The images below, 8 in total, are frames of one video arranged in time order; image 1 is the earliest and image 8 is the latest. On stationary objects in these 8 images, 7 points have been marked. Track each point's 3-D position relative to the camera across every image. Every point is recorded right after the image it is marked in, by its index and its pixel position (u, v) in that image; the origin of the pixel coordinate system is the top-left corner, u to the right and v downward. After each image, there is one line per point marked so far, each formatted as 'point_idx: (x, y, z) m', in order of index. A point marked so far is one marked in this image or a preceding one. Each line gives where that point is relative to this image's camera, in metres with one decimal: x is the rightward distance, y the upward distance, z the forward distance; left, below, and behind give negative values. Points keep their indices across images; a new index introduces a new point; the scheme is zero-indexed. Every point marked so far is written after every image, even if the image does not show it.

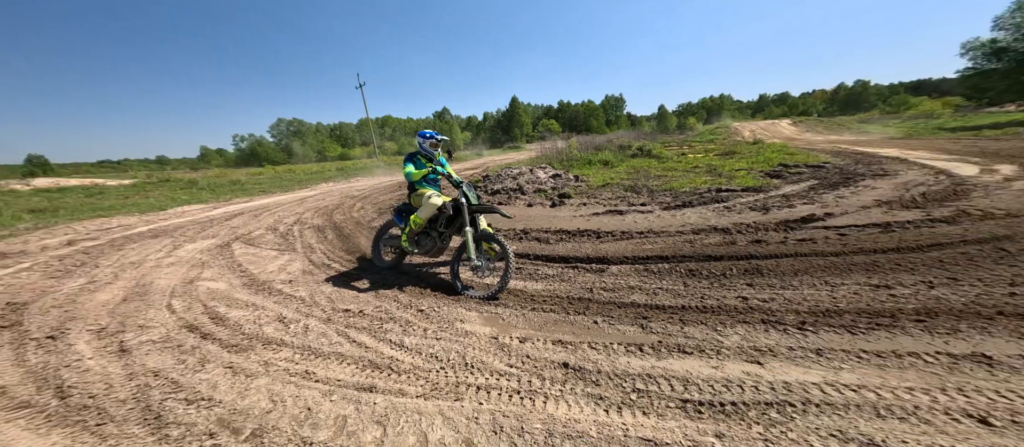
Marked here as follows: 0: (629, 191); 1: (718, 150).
0: (+1.8, +0.6, +6.0) m
1: (+6.0, +2.3, +10.6) m
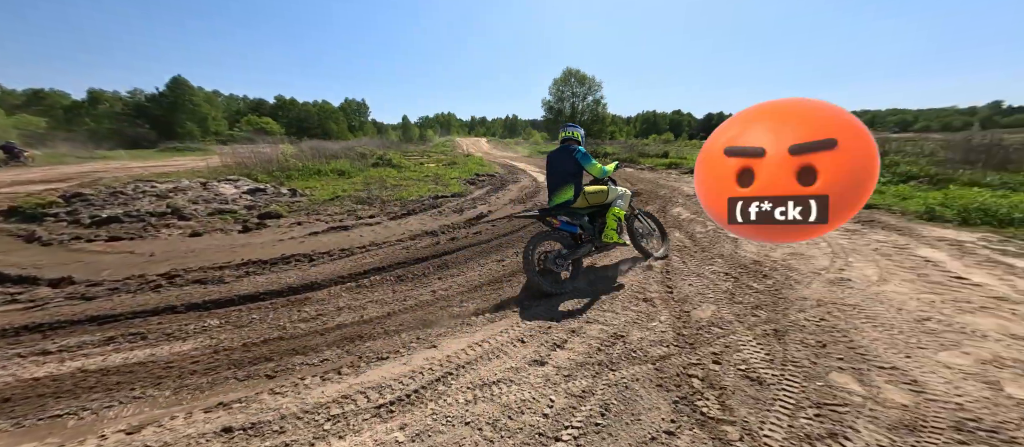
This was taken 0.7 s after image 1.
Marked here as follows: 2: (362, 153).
0: (-3.0, +0.4, +5.5) m
1: (-3.0, +2.2, +11.8) m
2: (-5.8, +2.6, +11.3) m
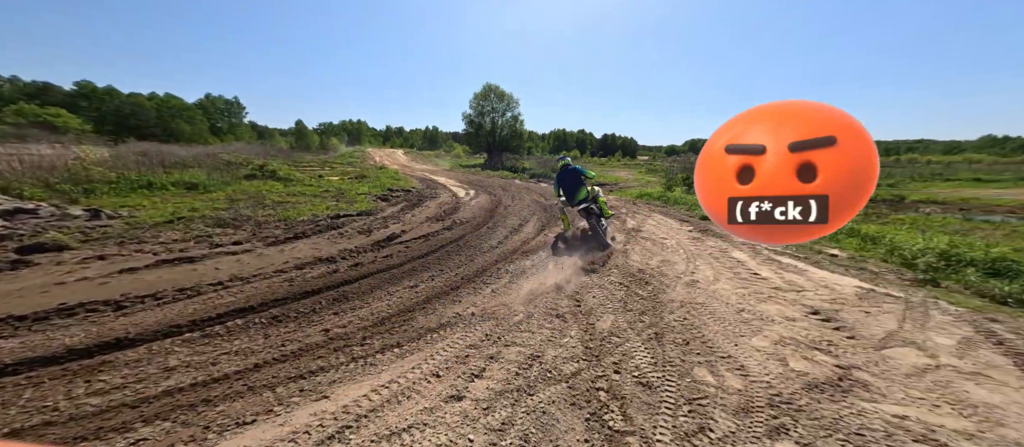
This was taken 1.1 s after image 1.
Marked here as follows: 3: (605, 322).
0: (-4.3, +0.1, +4.6) m
1: (-5.8, +1.7, +10.7) m
2: (-8.5, +2.0, +9.6) m
3: (+0.7, -0.7, +2.3) m
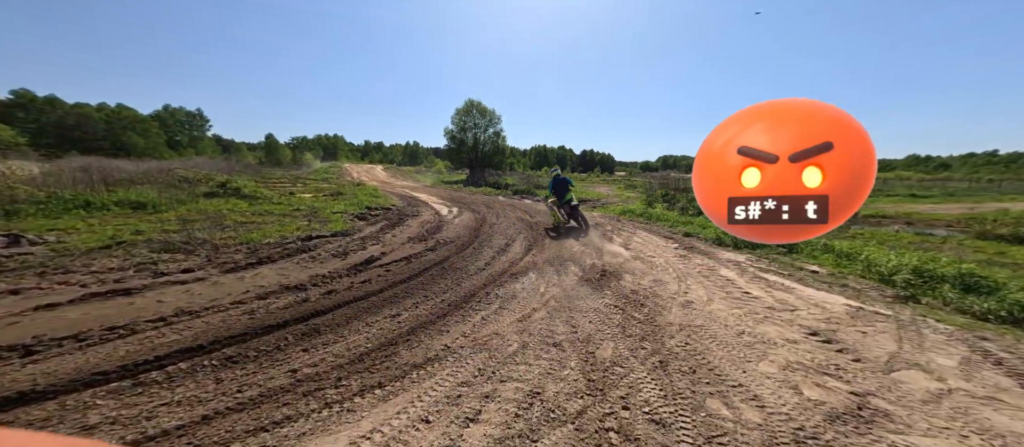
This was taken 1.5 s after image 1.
0: (-4.5, -0.2, +4.1) m
1: (-6.5, +1.0, +10.1) m
2: (-9.1, +1.4, +8.9) m
3: (+0.7, -0.9, +2.2) m
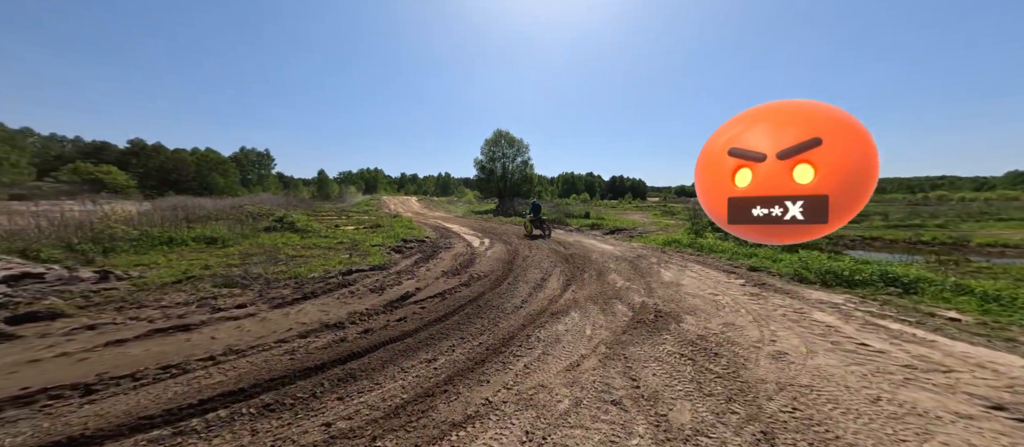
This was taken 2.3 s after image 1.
0: (-3.9, -0.7, +4.3) m
1: (-5.2, 0.0, +10.7) m
2: (-7.9, +0.3, +9.7) m
3: (+1.0, -1.1, +1.8) m
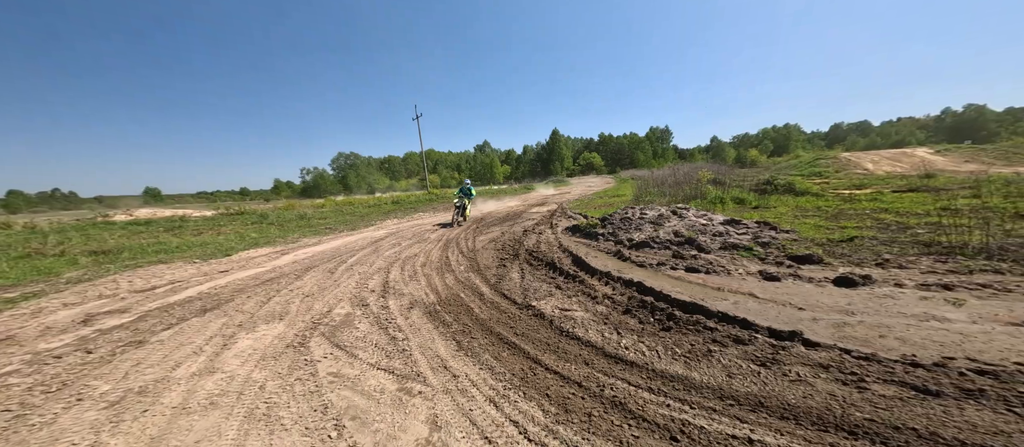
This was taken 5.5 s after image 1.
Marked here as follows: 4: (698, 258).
0: (-4.6, -0.9, +3.3) m
1: (-7.5, -0.2, +9.0) m
2: (-9.9, -0.2, +7.4) m
3: (+0.9, -0.7, +2.2) m
4: (+4.2, -0.7, +7.1) m
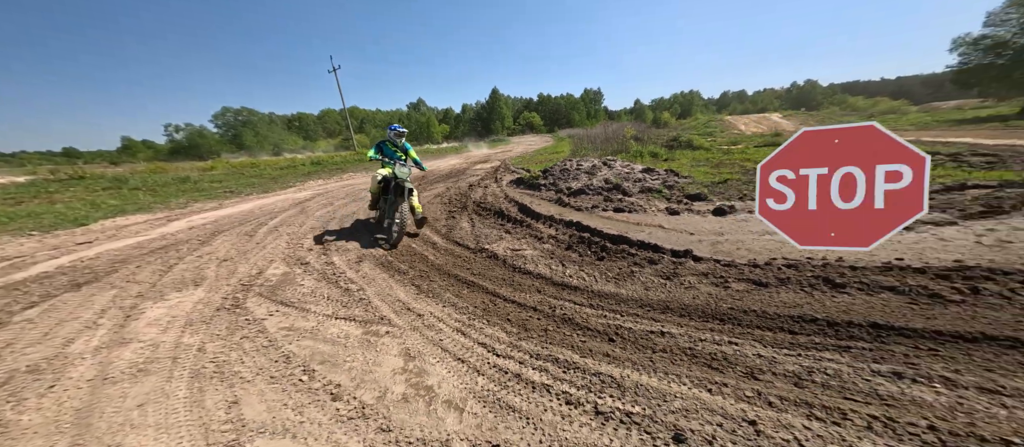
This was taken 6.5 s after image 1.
0: (-4.8, -0.4, +2.6) m
1: (-9.1, +0.7, +7.3) m
2: (-11.0, +0.4, +5.2) m
3: (+0.7, -0.1, +2.7) m
4: (+2.8, +0.6, +8.1) m
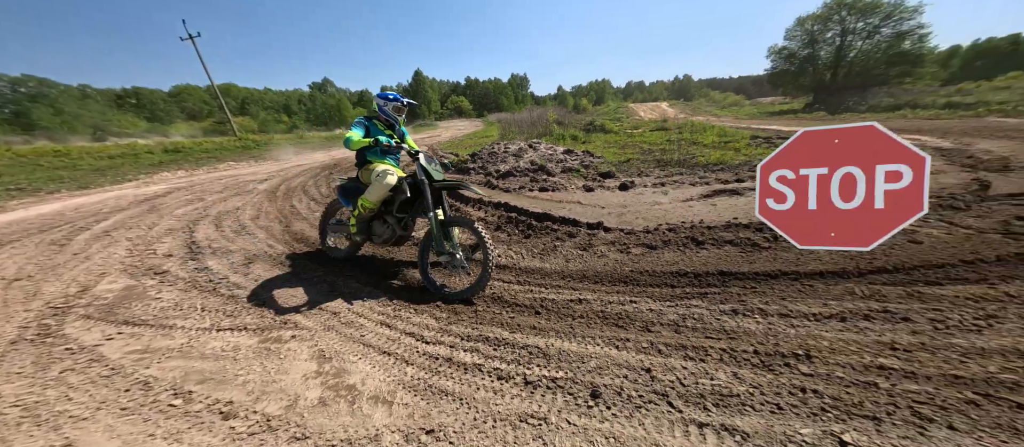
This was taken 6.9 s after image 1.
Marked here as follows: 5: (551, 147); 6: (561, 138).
0: (-5.4, -0.6, +1.5) m
1: (-10.5, +0.5, +5.3) m
2: (-12.0, 0.0, +2.8) m
3: (0.0, +0.1, +2.7) m
4: (+0.9, +1.1, +8.4) m
5: (+1.4, +2.7, +11.1) m
6: (+2.7, +4.6, +17.4) m
